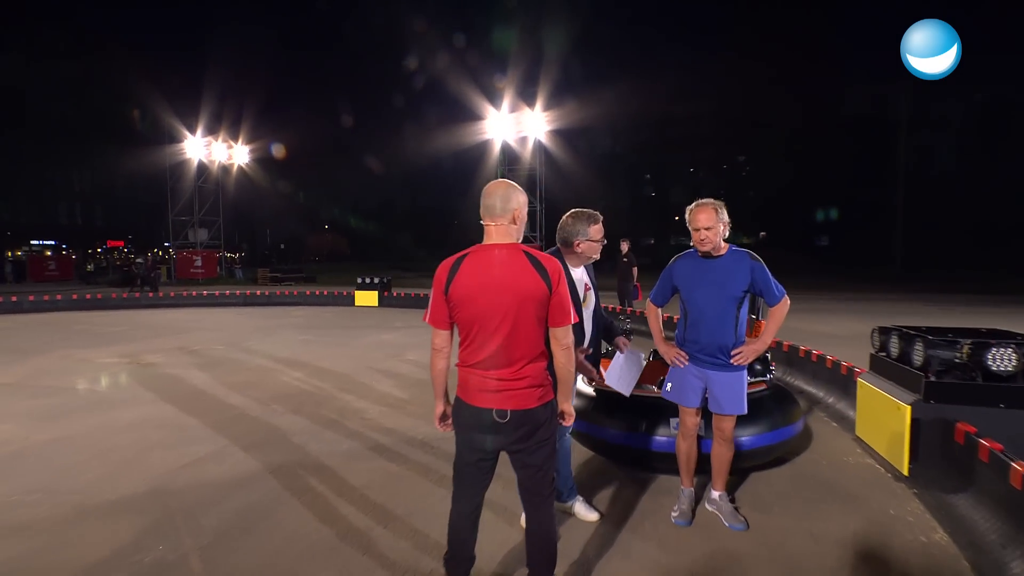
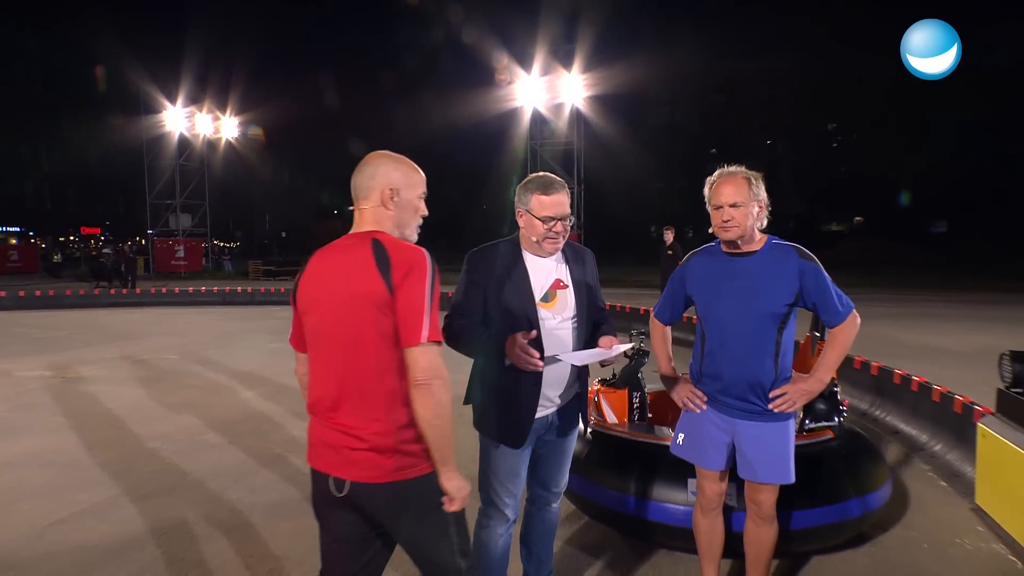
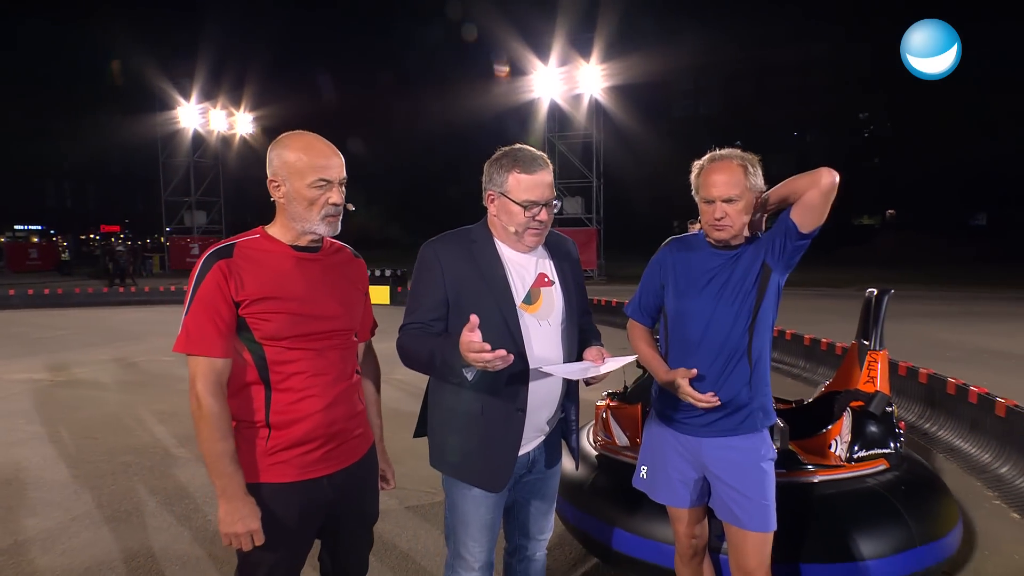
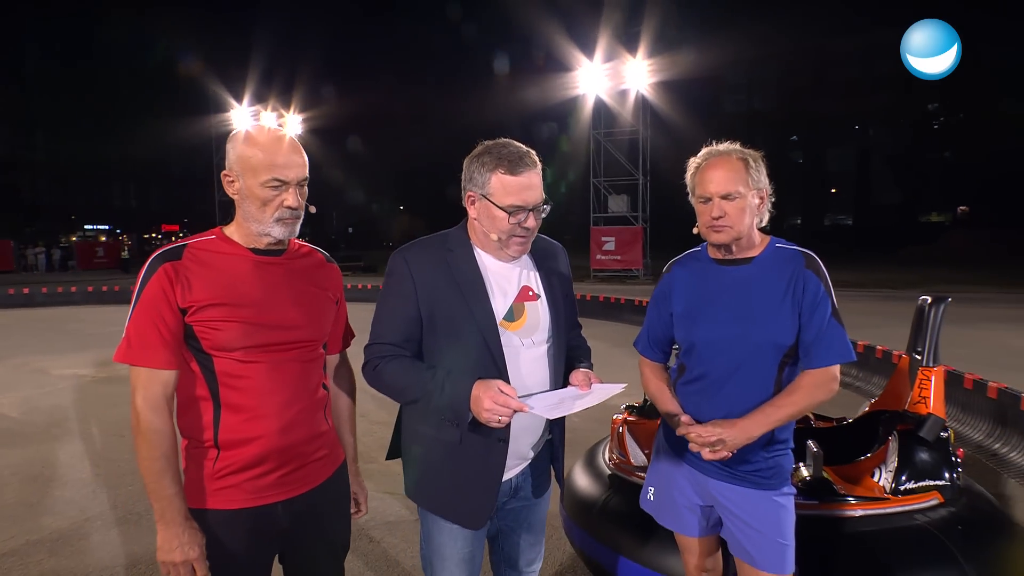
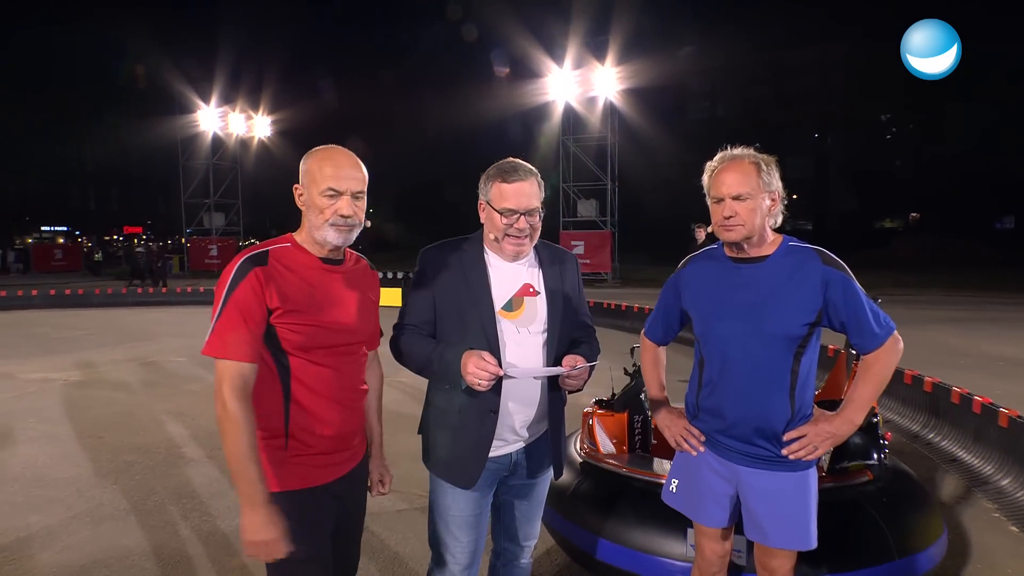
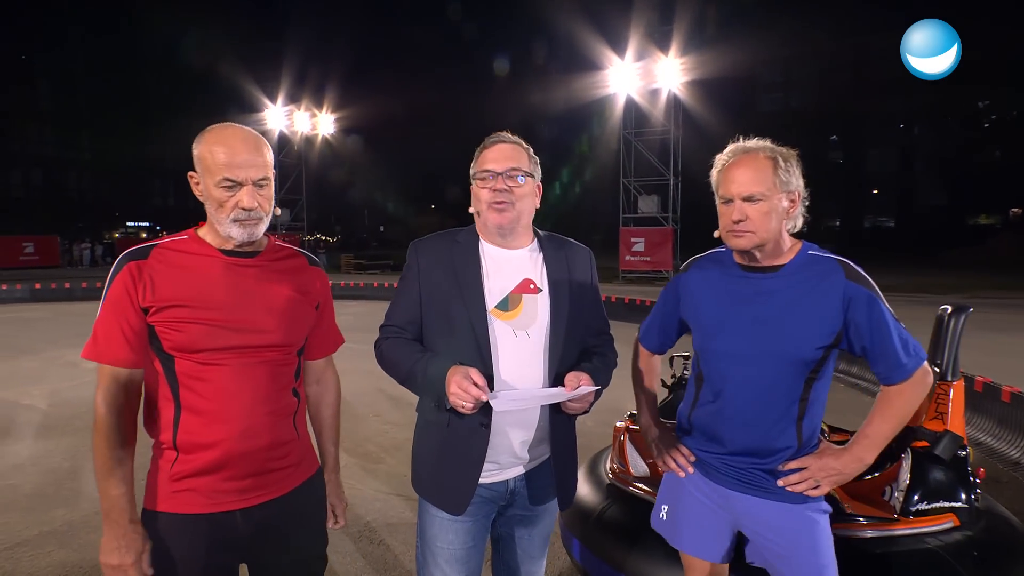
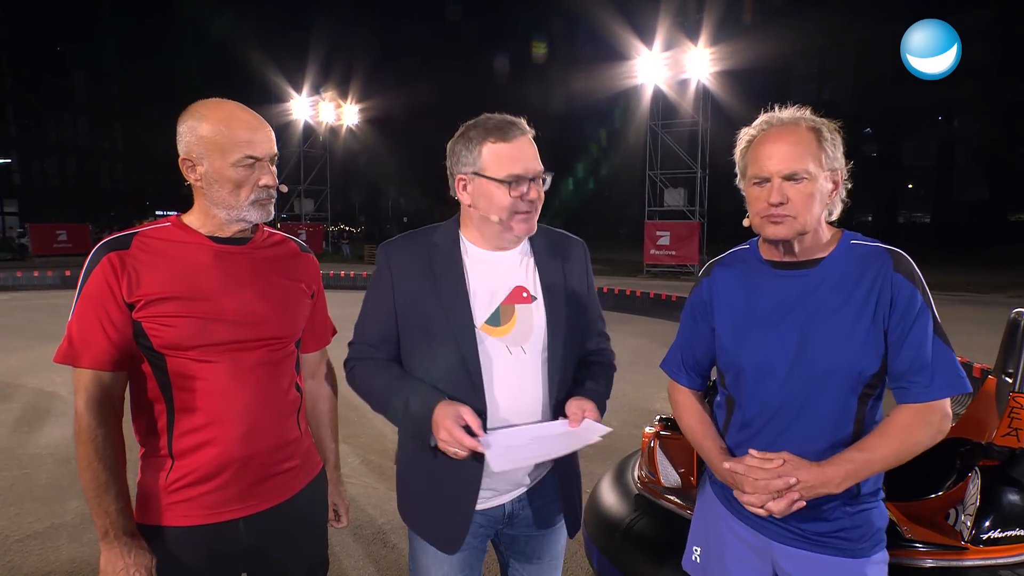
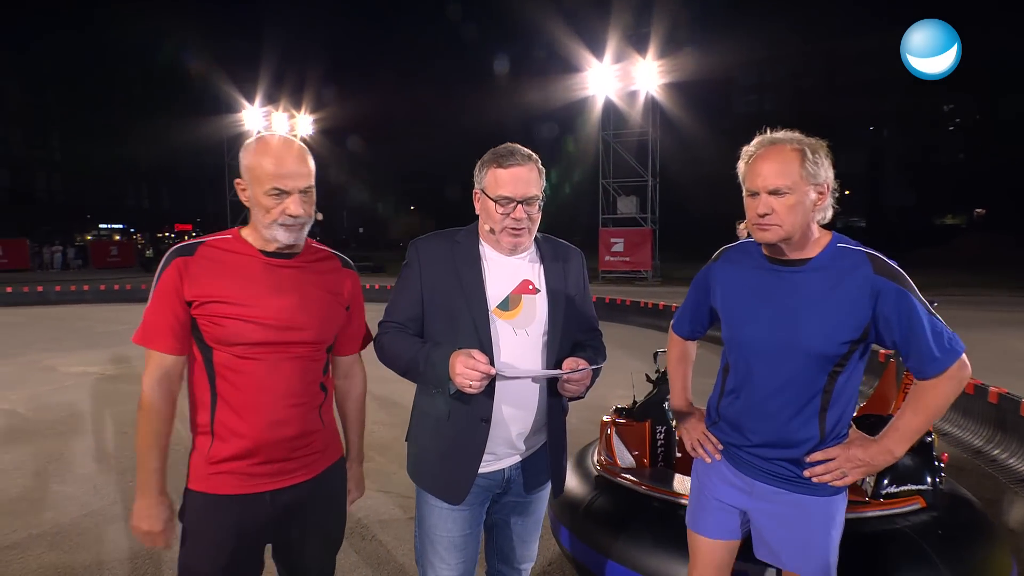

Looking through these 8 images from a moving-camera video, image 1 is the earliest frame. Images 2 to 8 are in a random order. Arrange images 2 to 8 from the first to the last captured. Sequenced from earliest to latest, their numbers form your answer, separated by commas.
2, 5, 8, 6, 7, 4, 3
